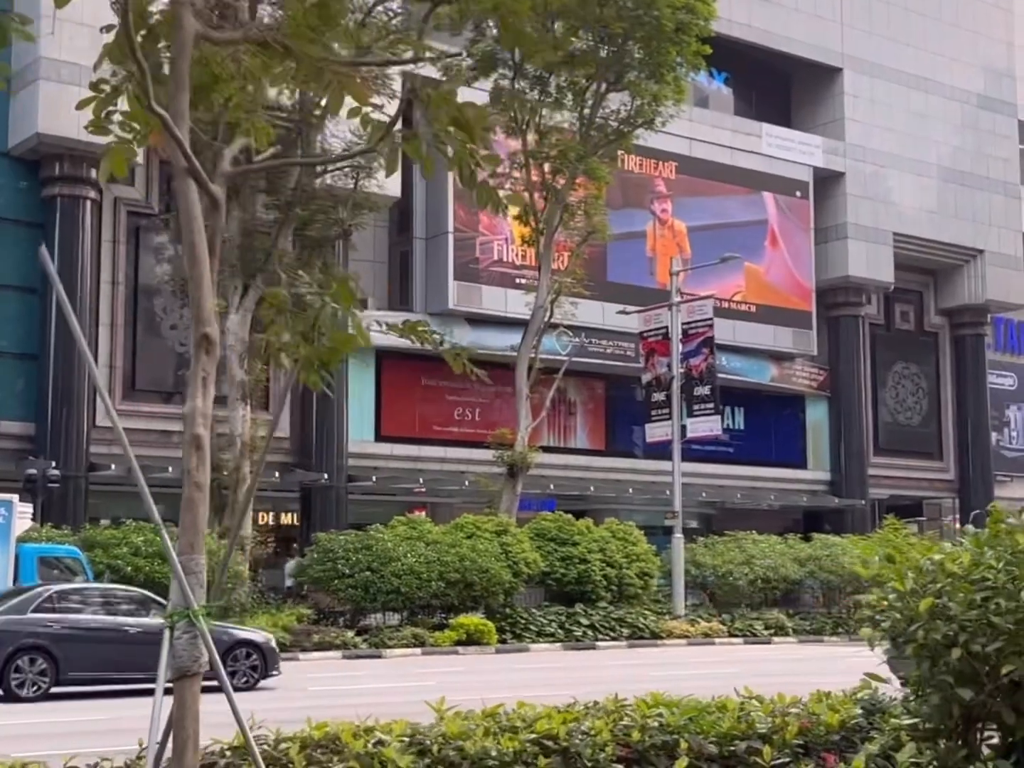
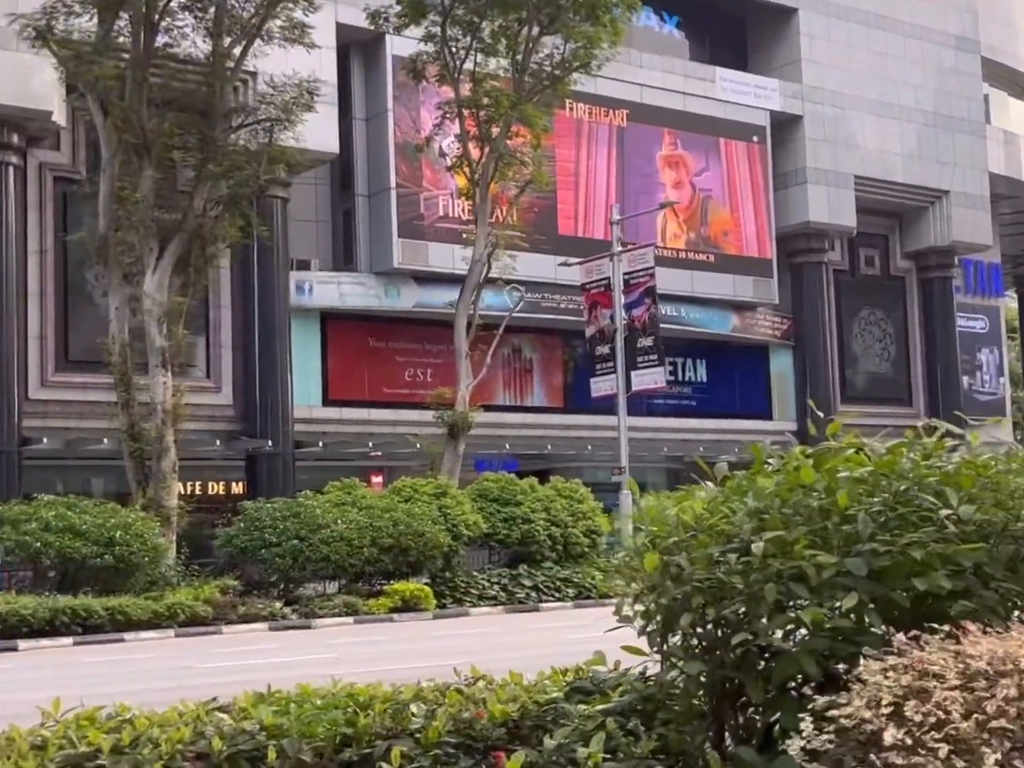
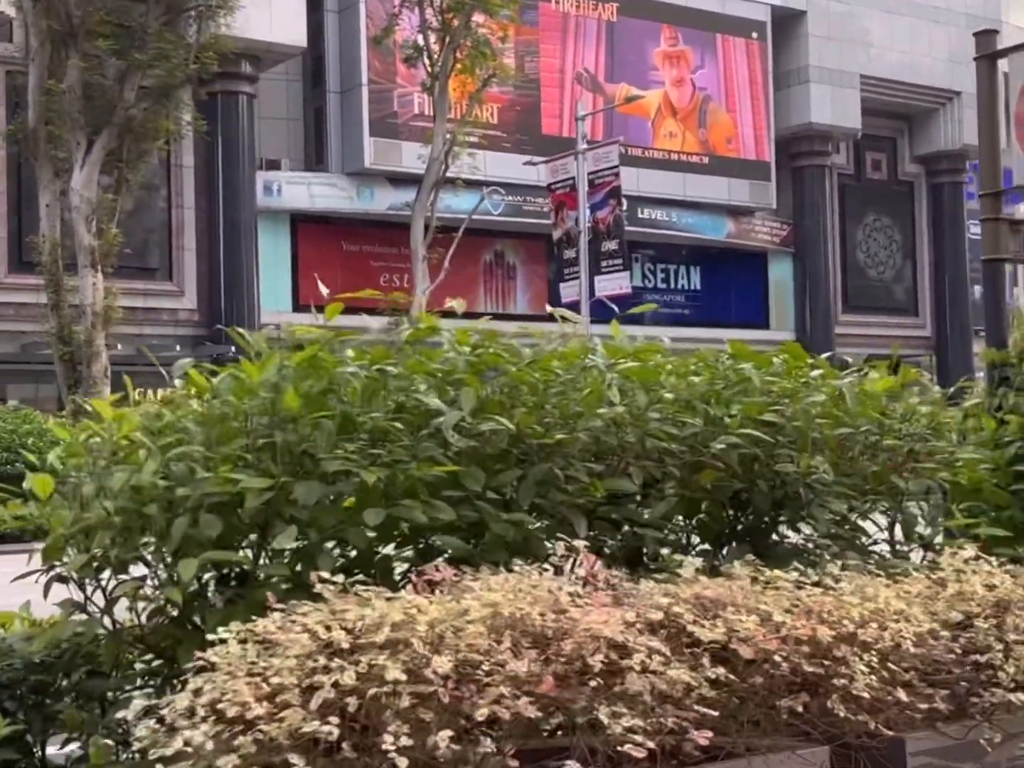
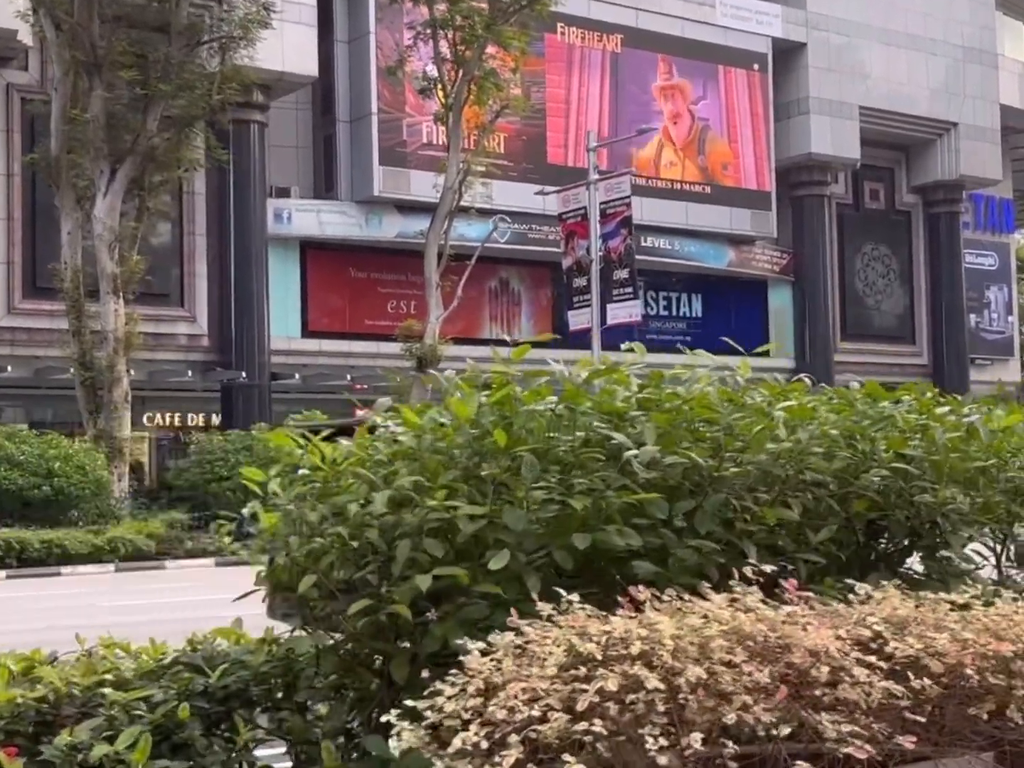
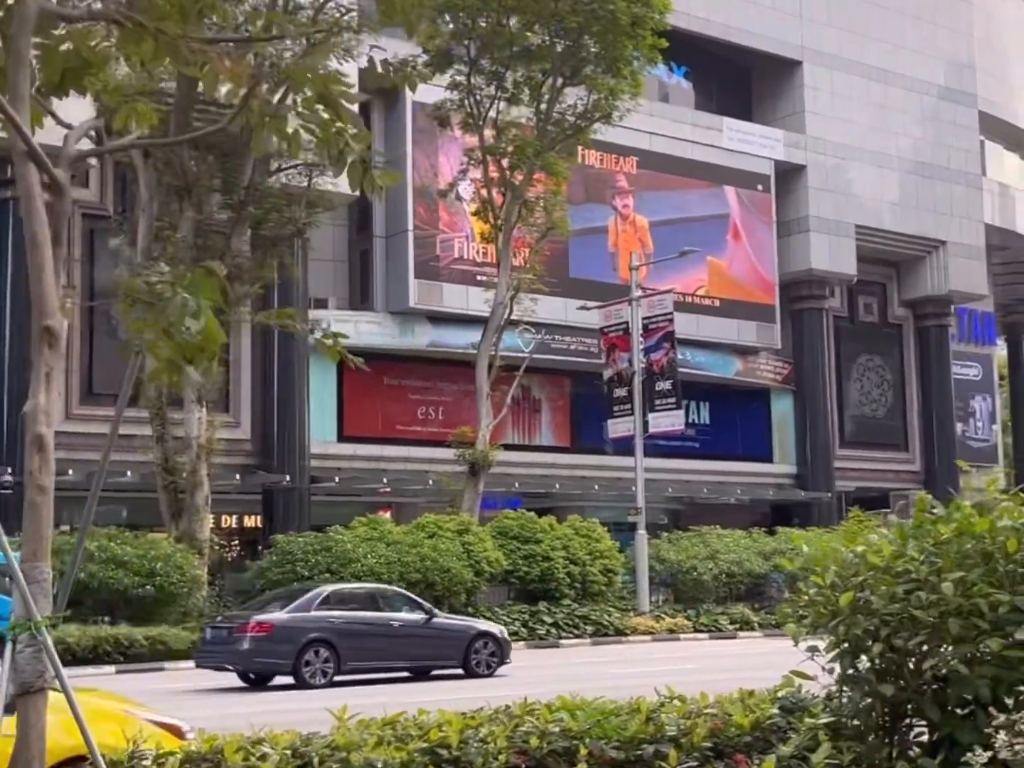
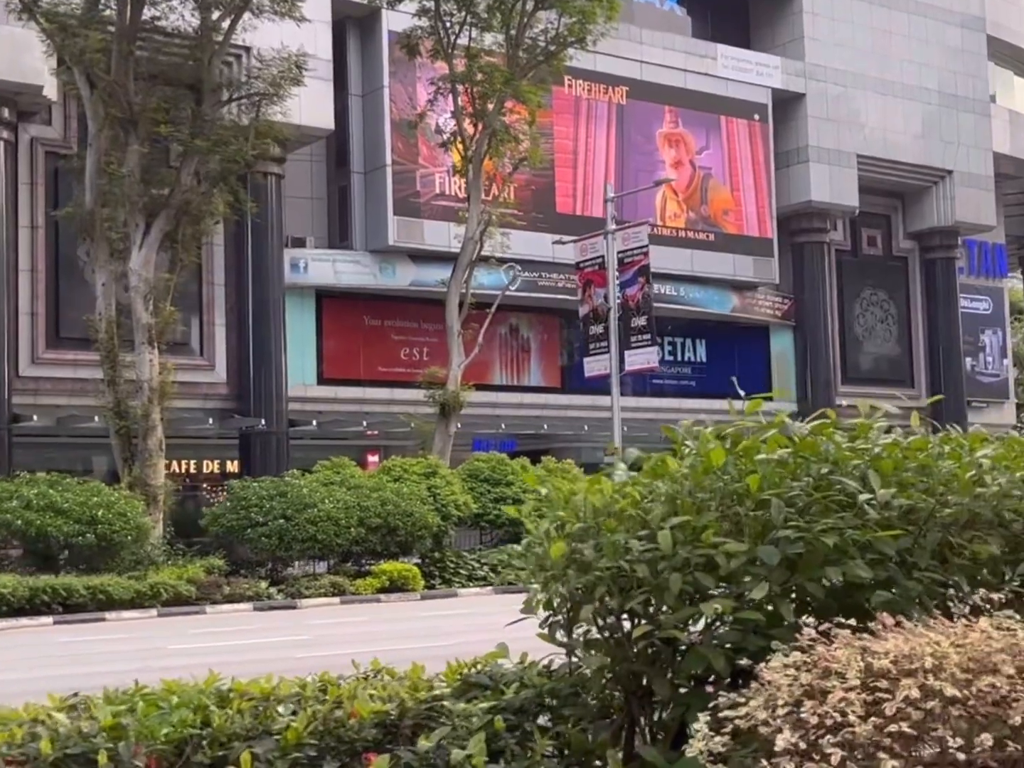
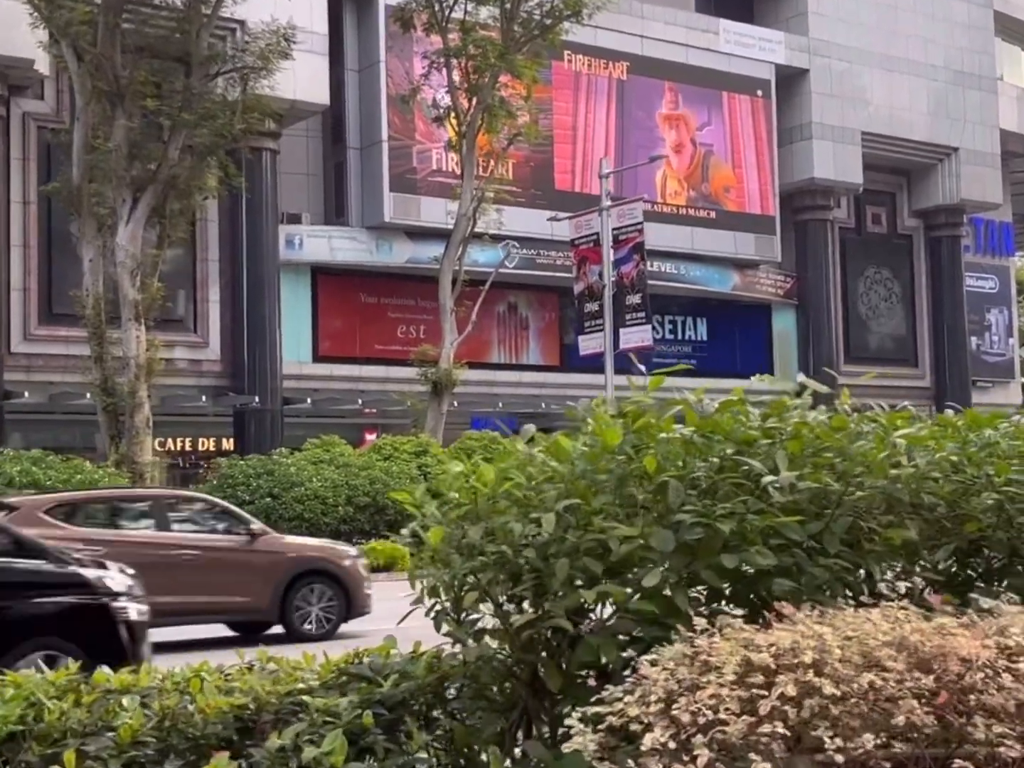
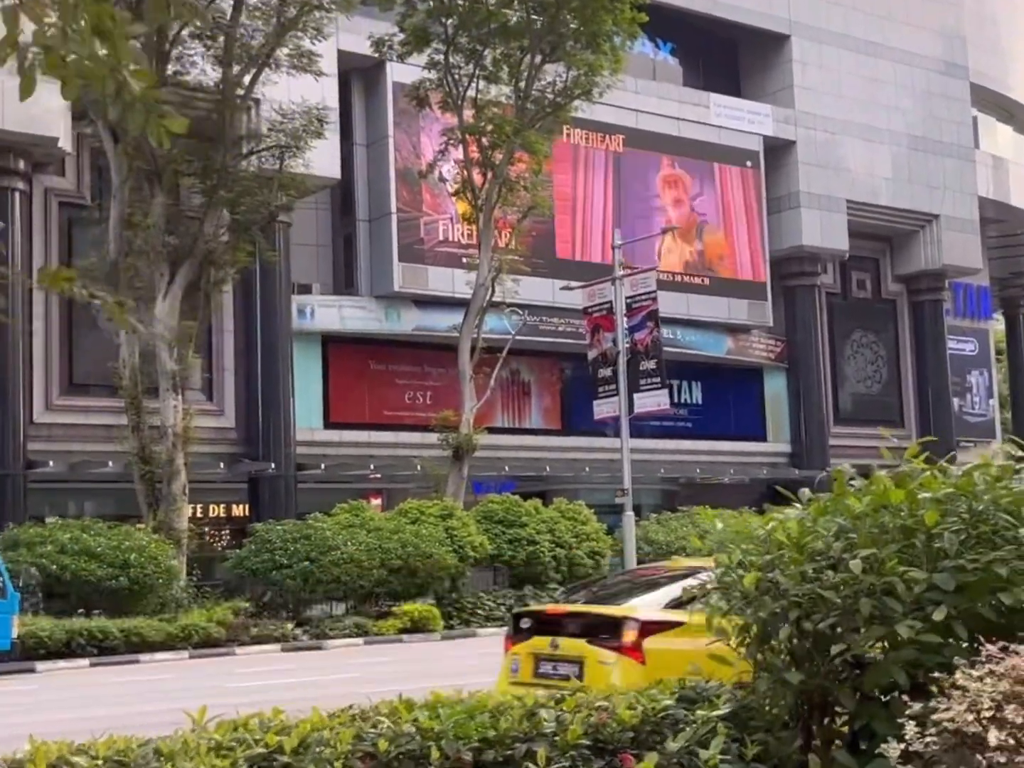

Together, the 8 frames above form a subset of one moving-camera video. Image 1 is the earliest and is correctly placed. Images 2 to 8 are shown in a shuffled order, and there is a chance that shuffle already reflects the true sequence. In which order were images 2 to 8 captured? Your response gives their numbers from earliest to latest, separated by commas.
5, 8, 2, 6, 7, 4, 3
